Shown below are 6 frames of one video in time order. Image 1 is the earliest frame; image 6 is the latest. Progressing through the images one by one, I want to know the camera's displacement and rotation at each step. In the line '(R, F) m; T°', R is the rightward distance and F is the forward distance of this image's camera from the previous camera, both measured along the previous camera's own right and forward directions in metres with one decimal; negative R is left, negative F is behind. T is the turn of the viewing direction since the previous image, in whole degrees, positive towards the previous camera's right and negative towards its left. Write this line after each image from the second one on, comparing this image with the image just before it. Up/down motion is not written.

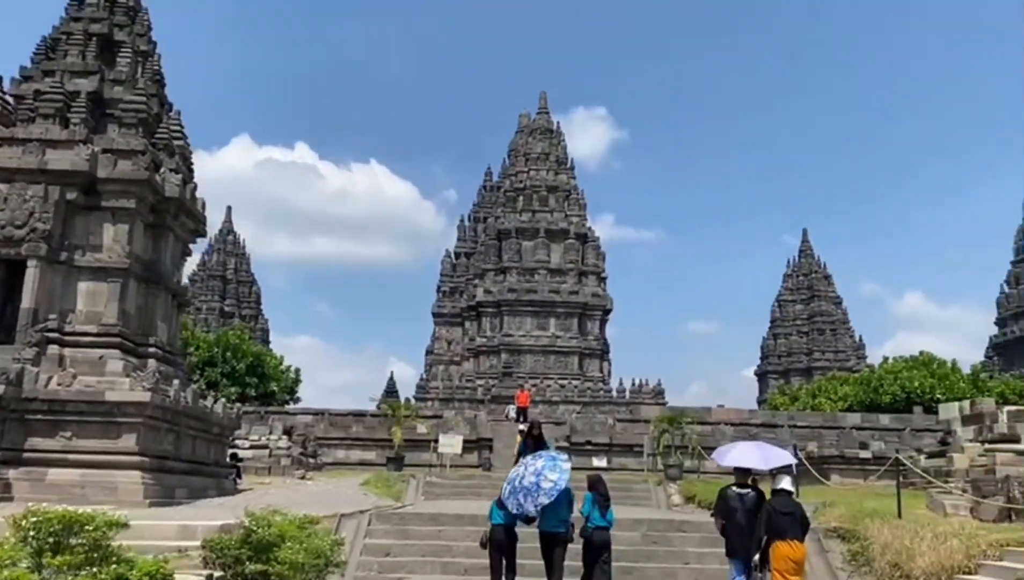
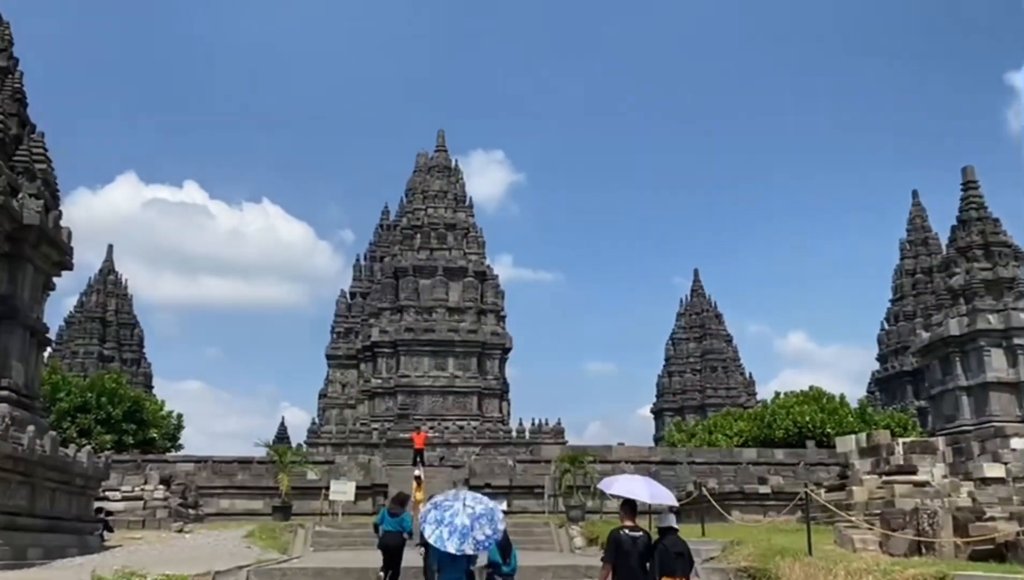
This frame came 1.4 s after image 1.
(0.0, +0.7) m; +7°
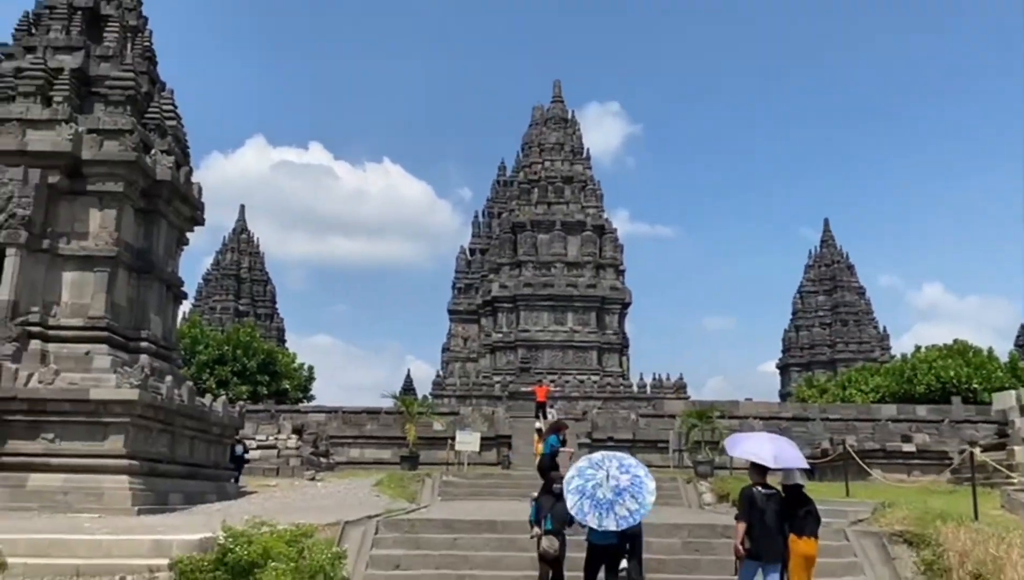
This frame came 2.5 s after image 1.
(-0.2, +0.5) m; -8°
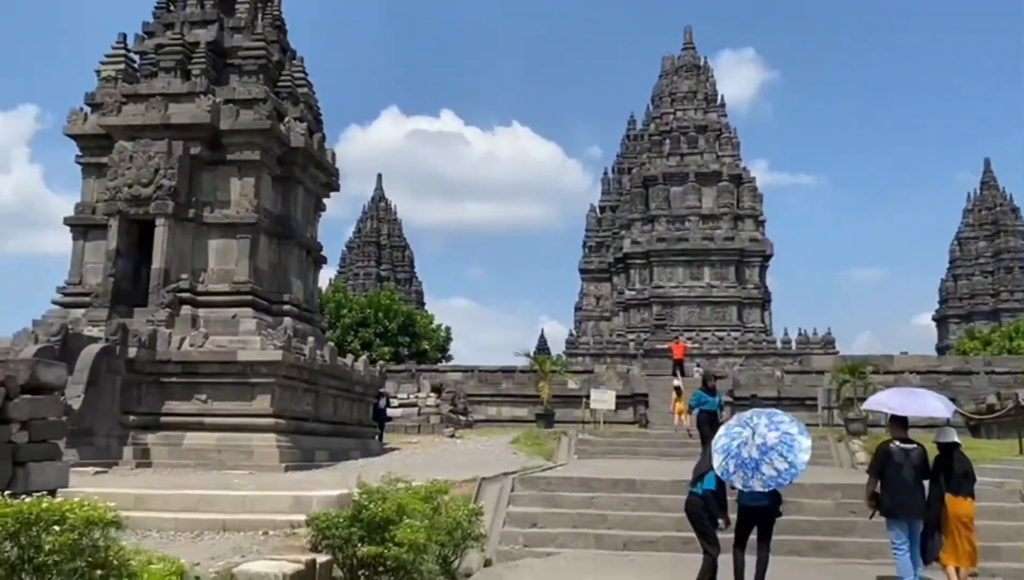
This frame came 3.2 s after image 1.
(0.0, +0.3) m; -9°
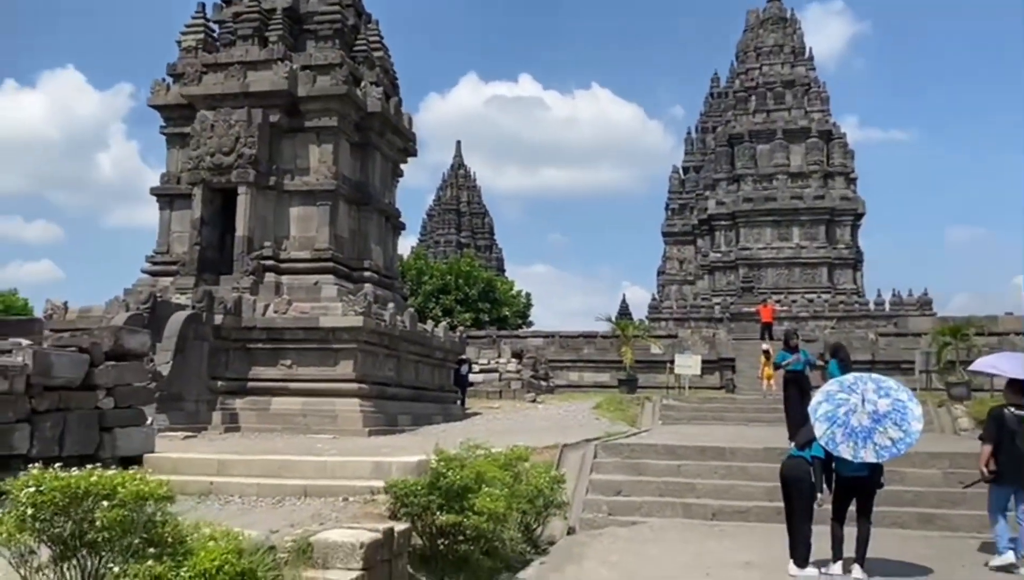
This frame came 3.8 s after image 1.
(0.0, +0.3) m; -5°
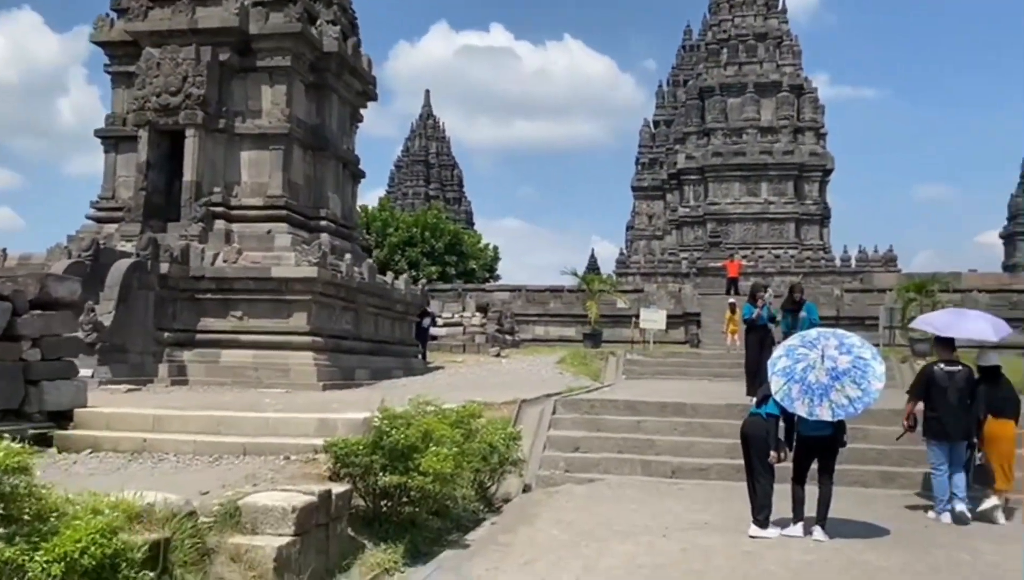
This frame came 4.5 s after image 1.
(+0.1, +0.4) m; +2°
